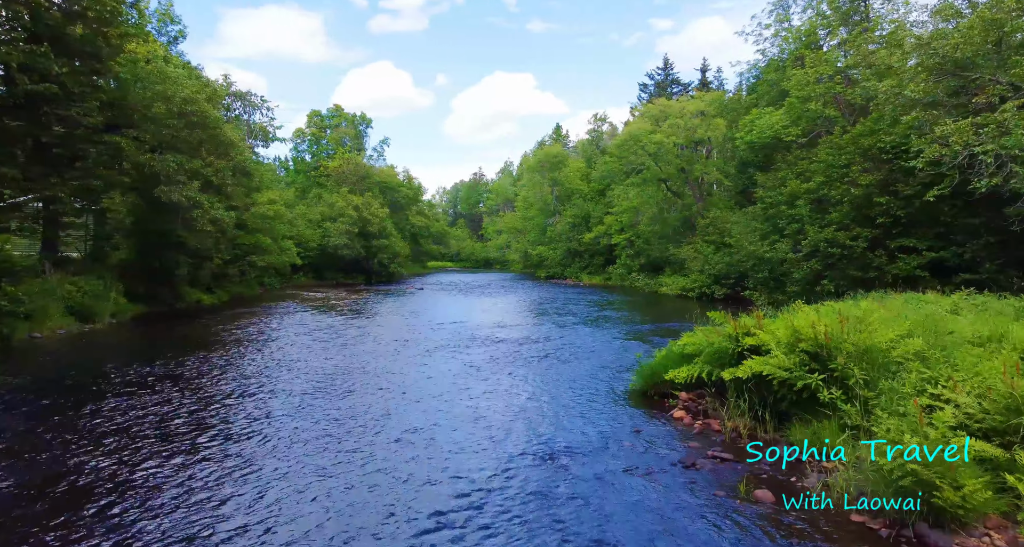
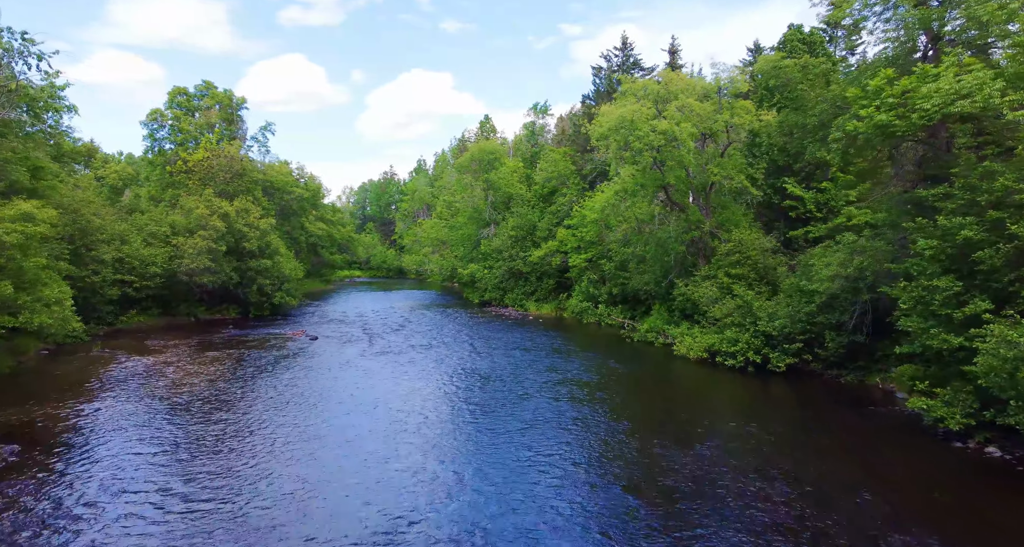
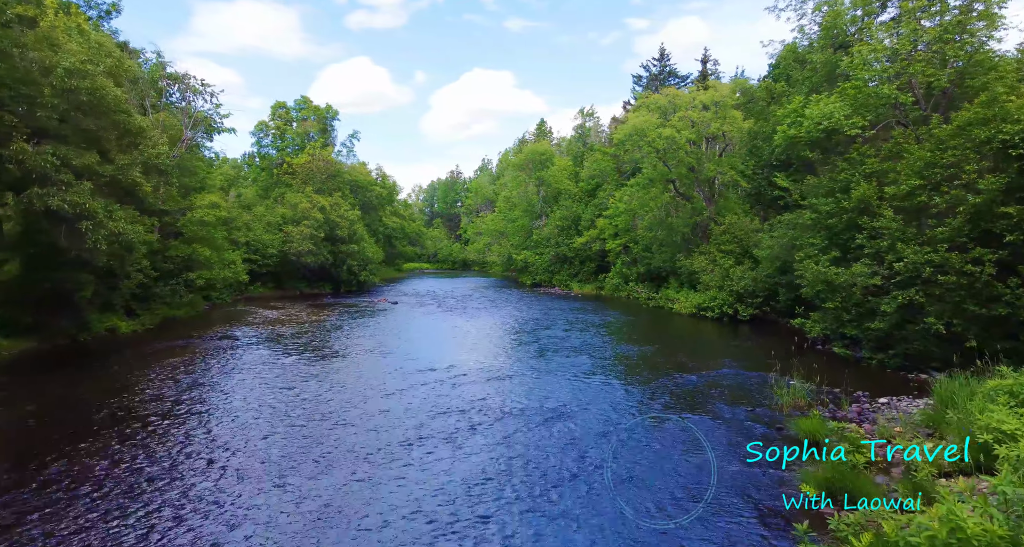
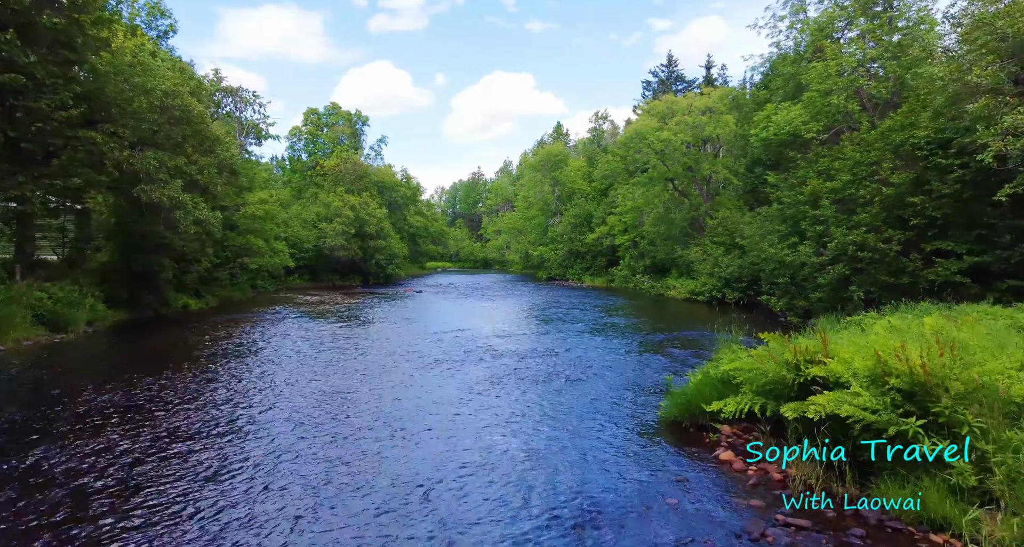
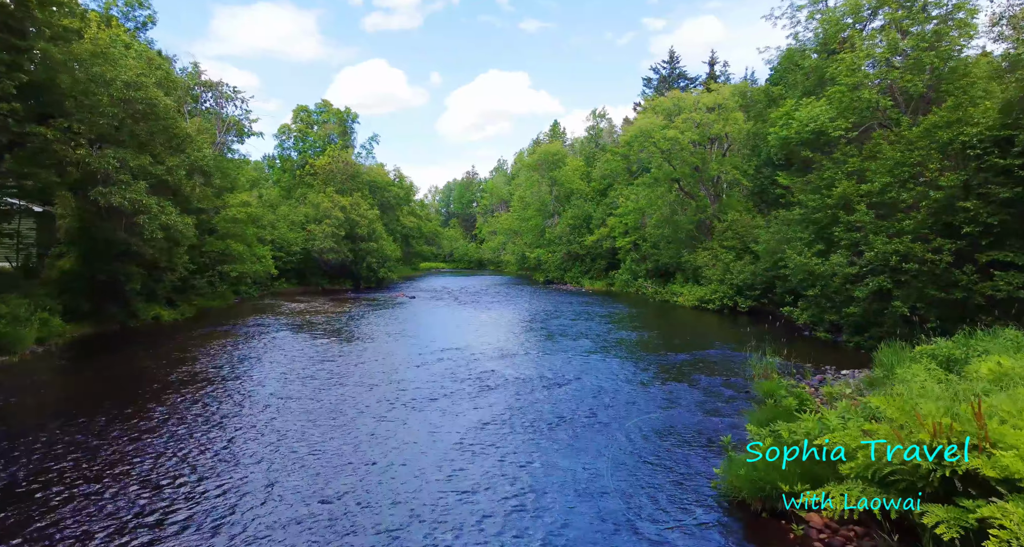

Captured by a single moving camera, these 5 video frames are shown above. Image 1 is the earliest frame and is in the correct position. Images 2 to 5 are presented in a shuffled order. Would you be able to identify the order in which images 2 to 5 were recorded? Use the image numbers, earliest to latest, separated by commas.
4, 5, 3, 2
